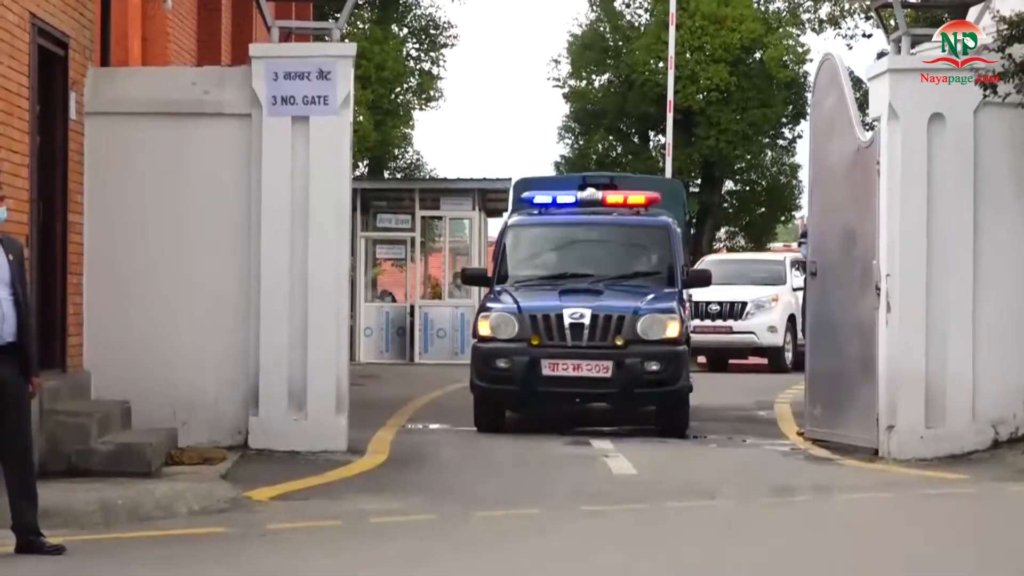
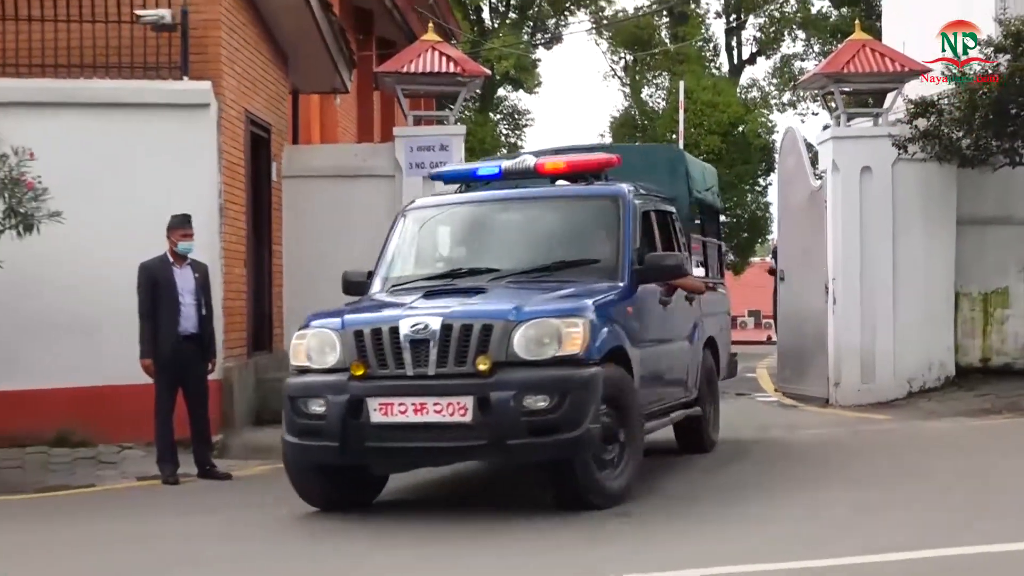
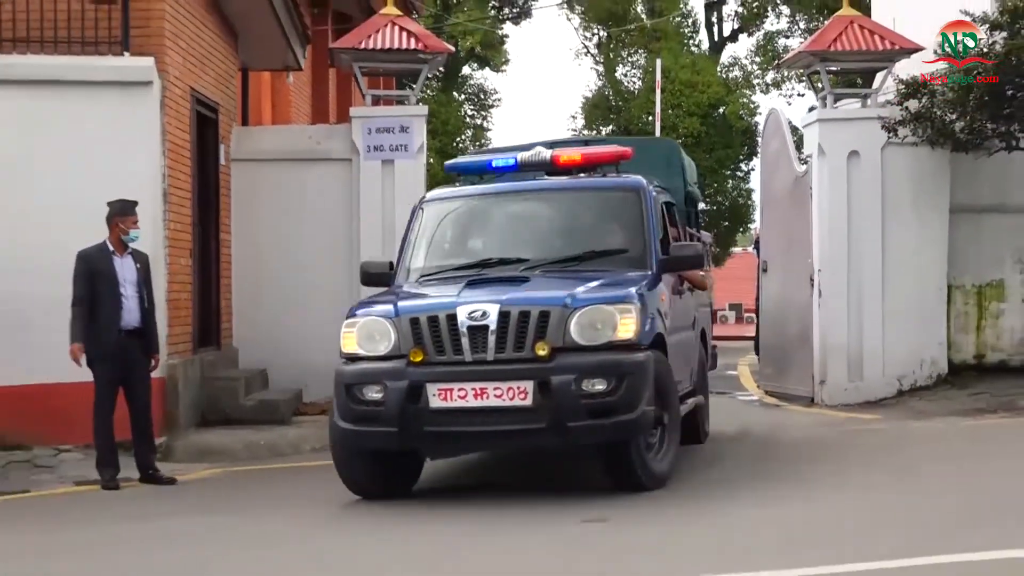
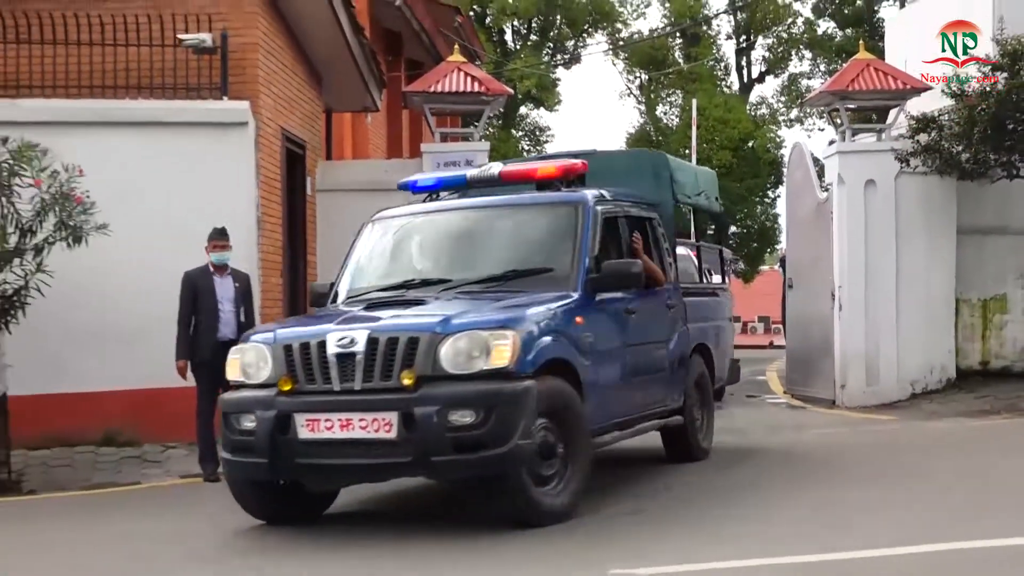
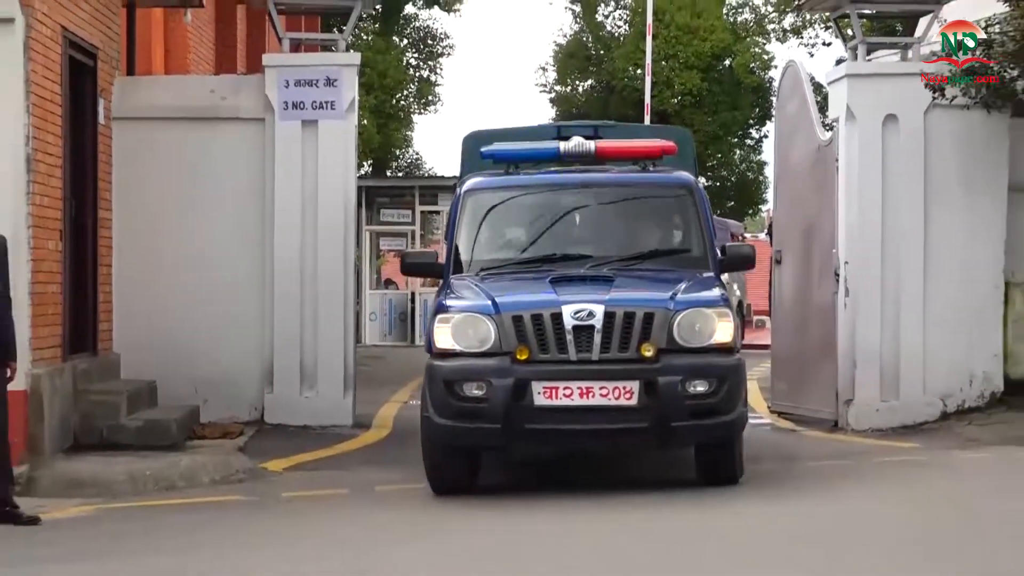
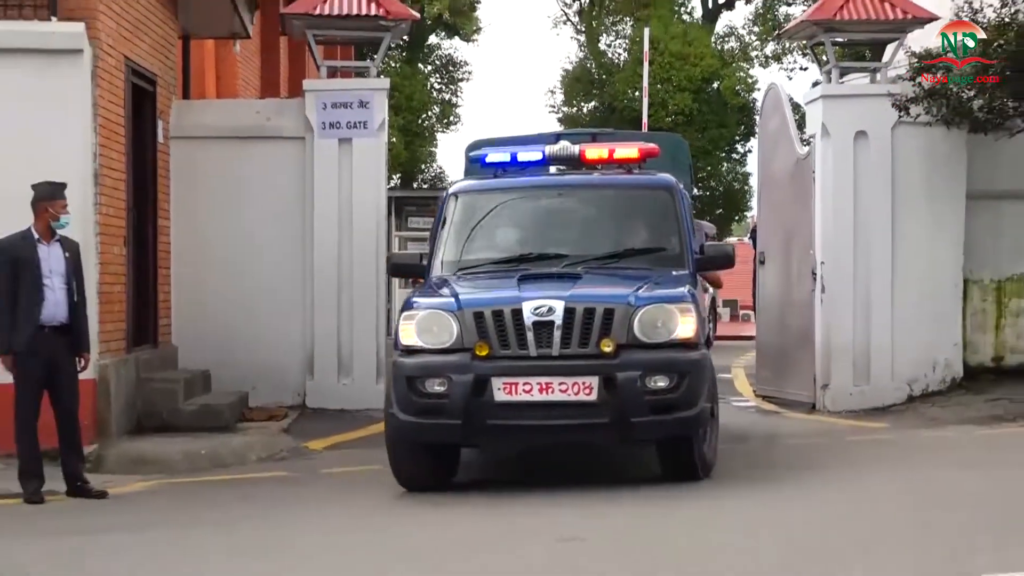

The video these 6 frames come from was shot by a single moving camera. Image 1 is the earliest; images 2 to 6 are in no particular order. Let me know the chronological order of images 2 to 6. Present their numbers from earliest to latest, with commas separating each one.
5, 6, 3, 2, 4
